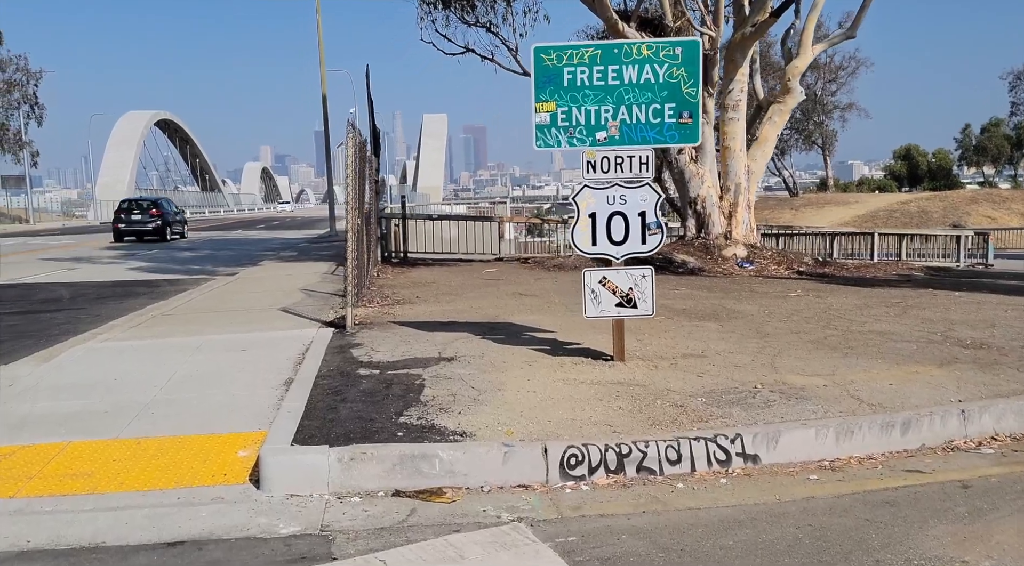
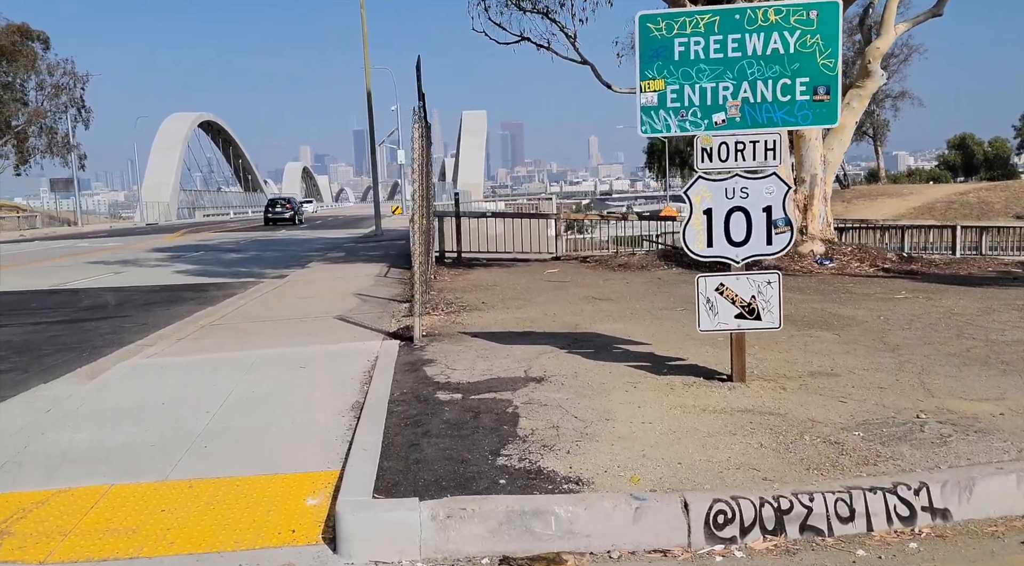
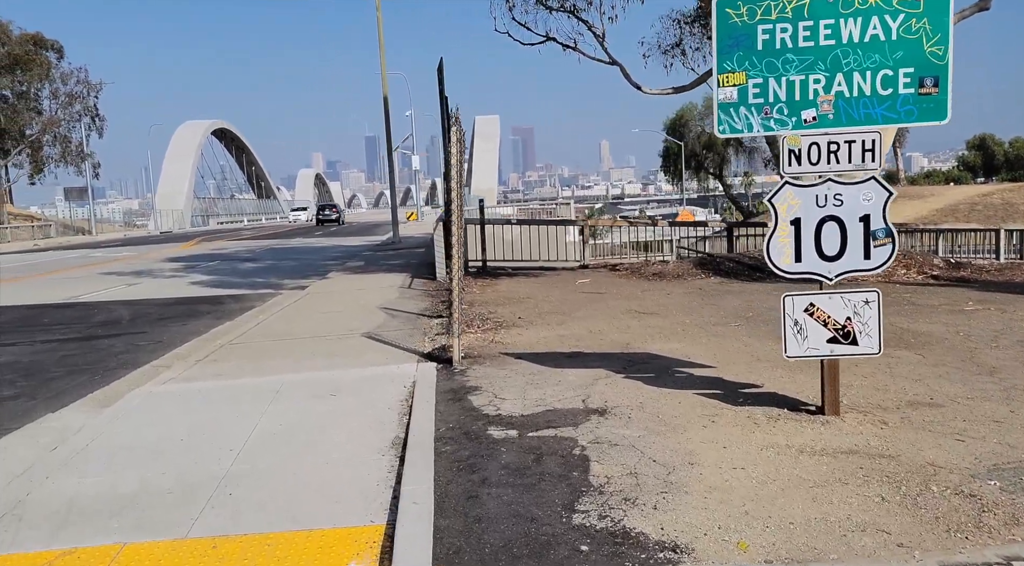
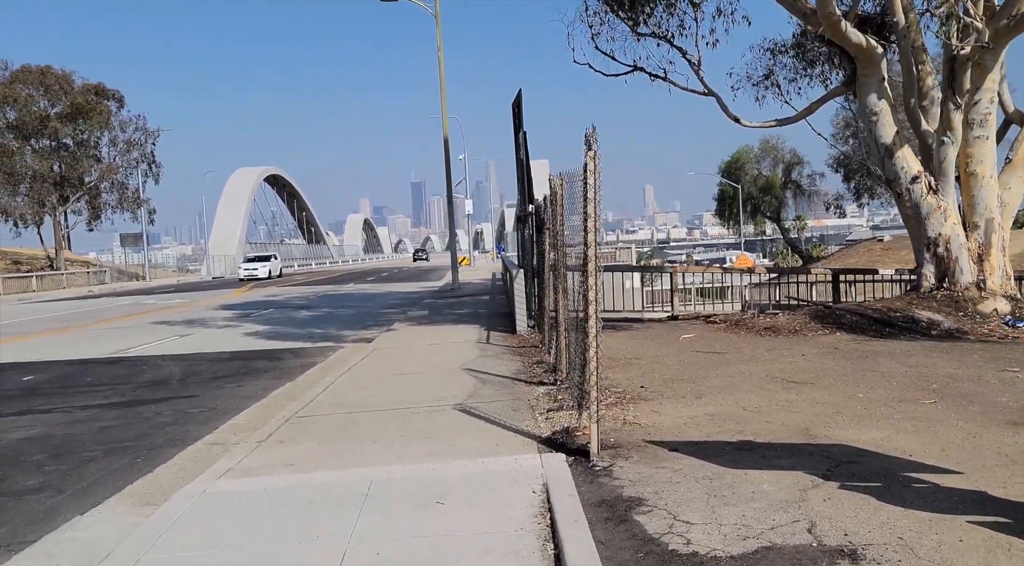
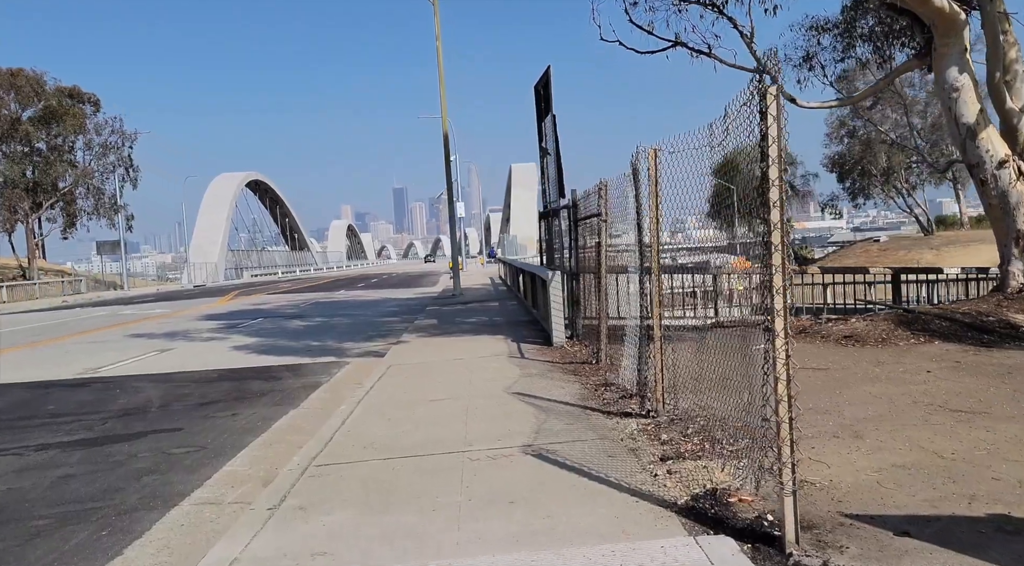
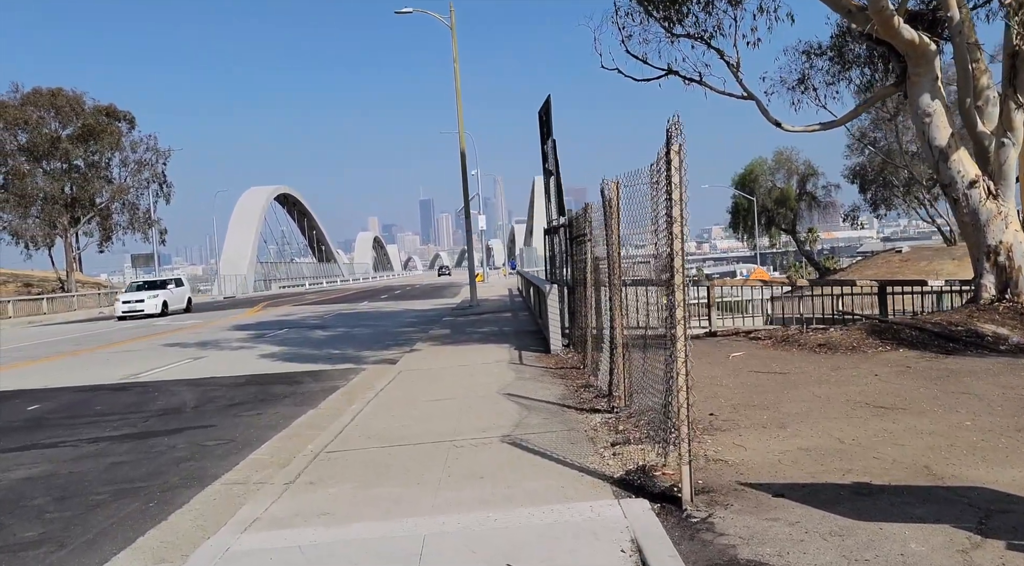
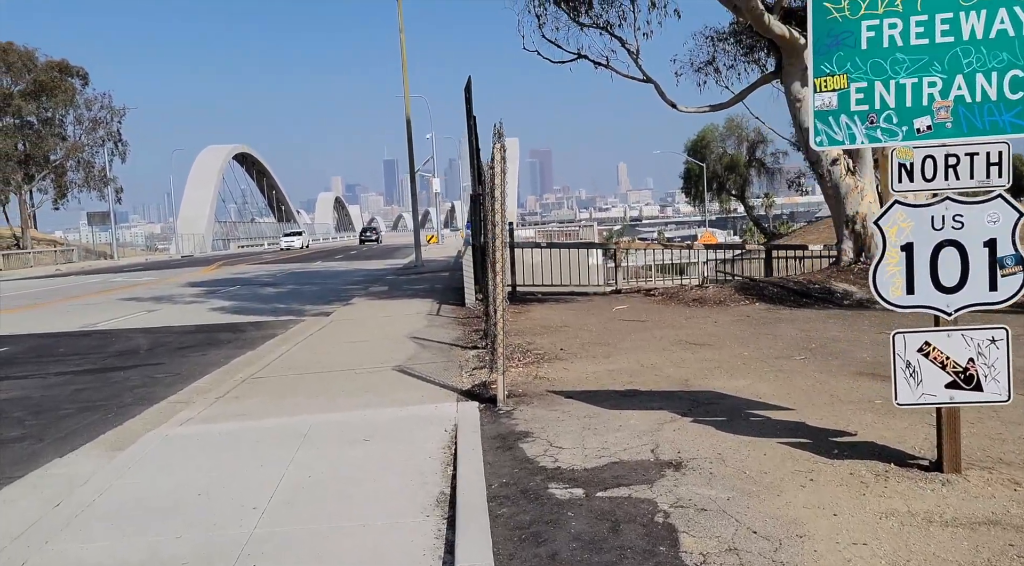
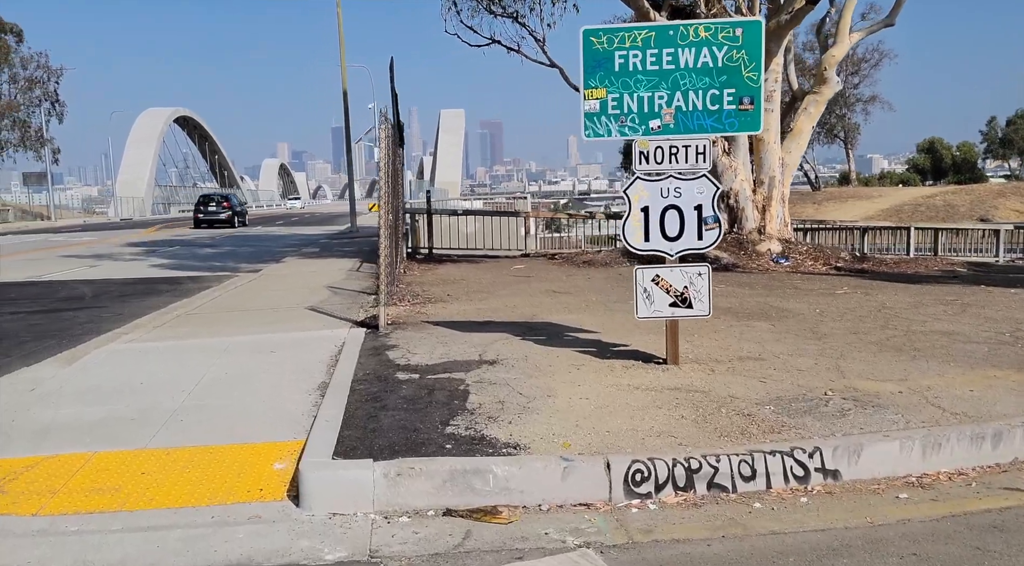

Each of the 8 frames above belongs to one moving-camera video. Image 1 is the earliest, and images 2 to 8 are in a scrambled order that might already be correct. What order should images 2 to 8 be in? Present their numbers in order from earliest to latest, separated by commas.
8, 2, 3, 7, 4, 6, 5
